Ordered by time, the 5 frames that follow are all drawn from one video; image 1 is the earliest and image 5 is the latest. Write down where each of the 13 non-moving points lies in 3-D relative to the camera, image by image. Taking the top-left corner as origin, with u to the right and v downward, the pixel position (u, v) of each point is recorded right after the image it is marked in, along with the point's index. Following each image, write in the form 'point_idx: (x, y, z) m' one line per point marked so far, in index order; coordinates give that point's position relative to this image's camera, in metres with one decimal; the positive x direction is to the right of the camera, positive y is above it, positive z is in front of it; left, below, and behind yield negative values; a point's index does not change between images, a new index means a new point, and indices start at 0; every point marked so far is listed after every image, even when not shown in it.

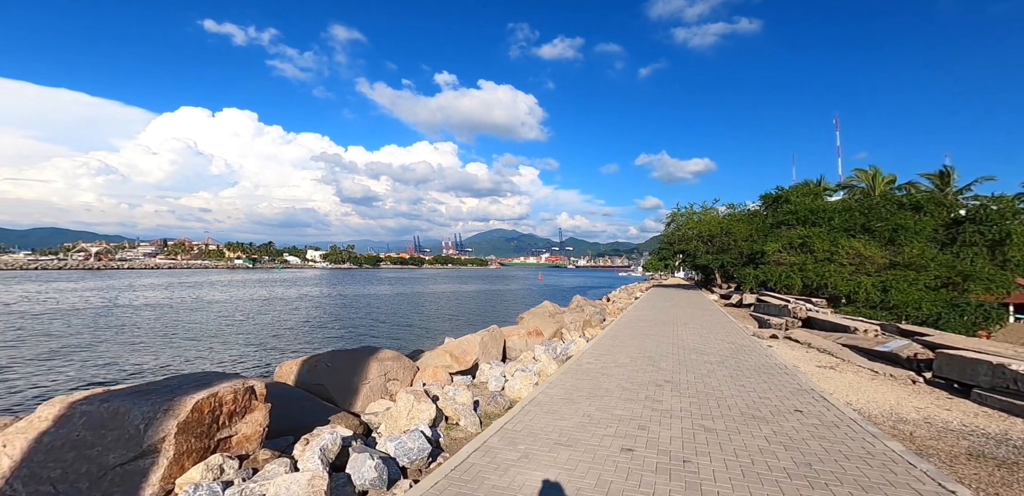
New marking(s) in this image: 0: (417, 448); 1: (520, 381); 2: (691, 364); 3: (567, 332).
0: (-1.1, -2.4, +5.6) m
1: (+0.1, -2.7, +9.5) m
2: (+4.1, -2.7, +10.9) m
3: (+1.9, -2.9, +16.3) m
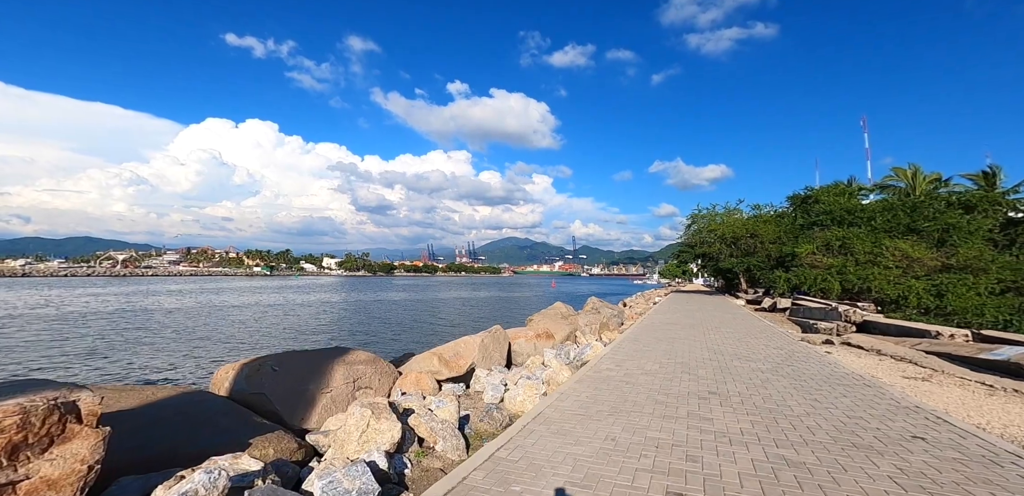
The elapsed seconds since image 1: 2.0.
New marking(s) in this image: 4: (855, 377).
0: (-1.2, -1.9, +3.7) m
1: (+0.2, -2.3, +7.5) m
2: (+4.2, -2.3, +8.8) m
3: (+2.1, -2.6, +14.3) m
4: (+6.0, -2.3, +8.3) m
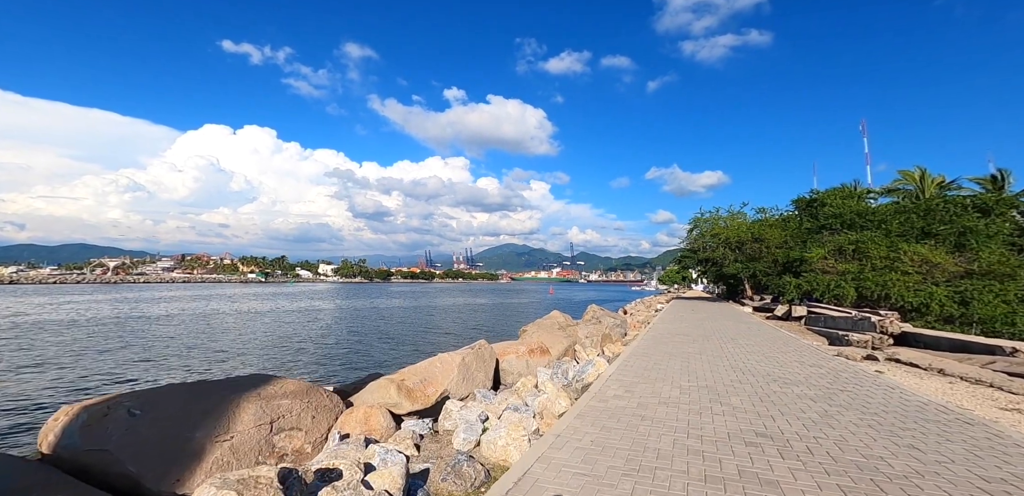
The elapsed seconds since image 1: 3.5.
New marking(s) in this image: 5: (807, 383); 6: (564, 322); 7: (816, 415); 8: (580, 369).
0: (-1.4, -1.8, +1.8) m
1: (-0.1, -2.2, +5.6) m
2: (+3.9, -2.2, +6.9) m
3: (+1.8, -2.6, +12.4) m
4: (+5.7, -2.2, +6.4) m
5: (+5.1, -2.3, +8.3) m
6: (+1.8, -2.5, +16.4) m
7: (+3.9, -2.2, +6.2) m
8: (+1.4, -2.6, +10.1) m
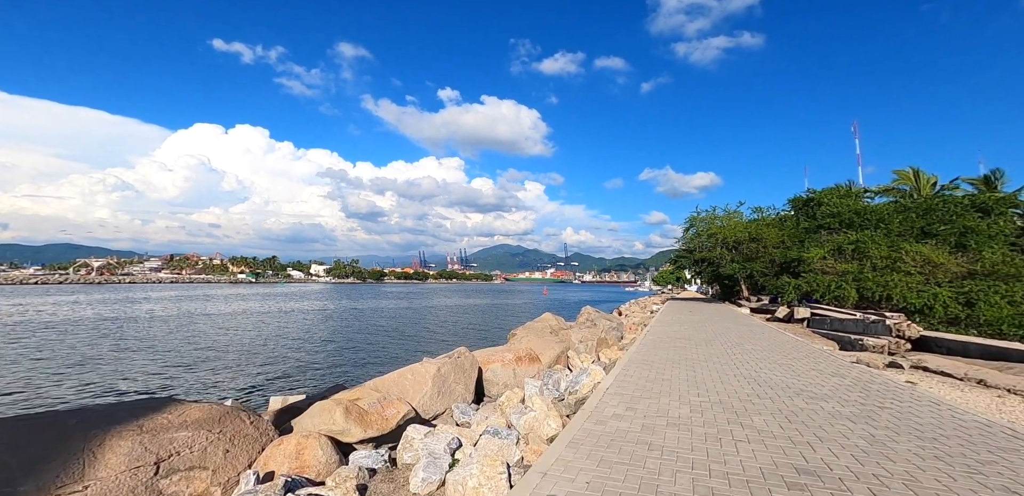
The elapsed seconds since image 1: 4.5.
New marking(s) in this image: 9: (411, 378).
0: (-1.6, -1.6, +0.6) m
1: (-0.3, -2.1, +4.4) m
2: (+3.7, -2.1, +5.8) m
3: (+1.5, -2.5, +11.2) m
4: (+5.5, -2.1, +5.3) m
5: (+4.8, -2.2, +7.2) m
6: (+1.4, -2.4, +15.2) m
7: (+3.7, -2.1, +5.0) m
8: (+1.1, -2.4, +8.9) m
9: (-1.6, -2.1, +7.5) m
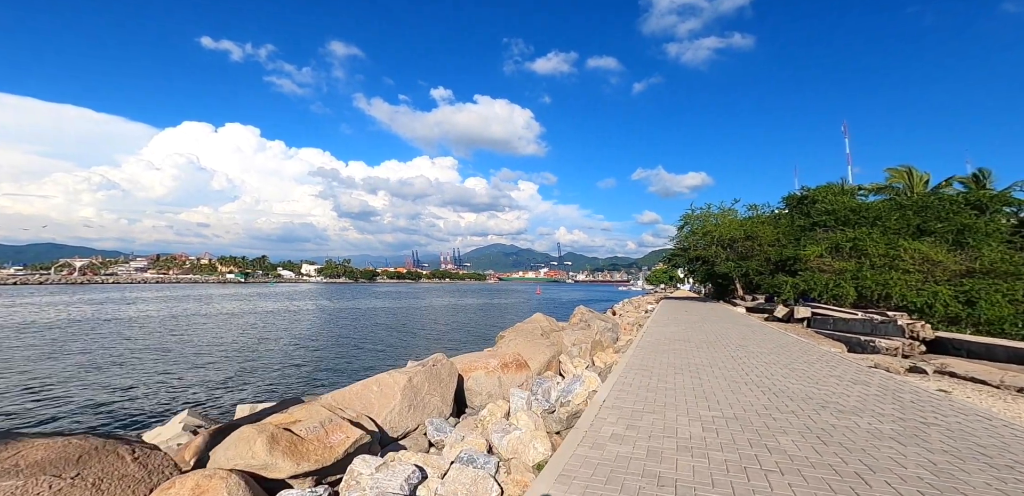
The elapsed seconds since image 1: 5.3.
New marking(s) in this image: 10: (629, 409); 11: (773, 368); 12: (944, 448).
0: (-1.8, -1.5, -0.5) m
1: (-0.5, -1.9, +3.3) m
2: (+3.5, -2.0, +4.8) m
3: (+1.2, -2.4, +10.2) m
4: (+5.3, -2.0, +4.4) m
5: (+4.6, -2.1, +6.2) m
6: (+1.1, -2.3, +14.2) m
7: (+3.5, -1.9, +4.1) m
8: (+0.9, -2.3, +7.9) m
9: (-1.8, -1.9, +6.5) m
10: (+1.6, -2.2, +6.4) m
11: (+5.2, -2.4, +9.5) m
12: (+4.3, -2.0, +4.7) m
